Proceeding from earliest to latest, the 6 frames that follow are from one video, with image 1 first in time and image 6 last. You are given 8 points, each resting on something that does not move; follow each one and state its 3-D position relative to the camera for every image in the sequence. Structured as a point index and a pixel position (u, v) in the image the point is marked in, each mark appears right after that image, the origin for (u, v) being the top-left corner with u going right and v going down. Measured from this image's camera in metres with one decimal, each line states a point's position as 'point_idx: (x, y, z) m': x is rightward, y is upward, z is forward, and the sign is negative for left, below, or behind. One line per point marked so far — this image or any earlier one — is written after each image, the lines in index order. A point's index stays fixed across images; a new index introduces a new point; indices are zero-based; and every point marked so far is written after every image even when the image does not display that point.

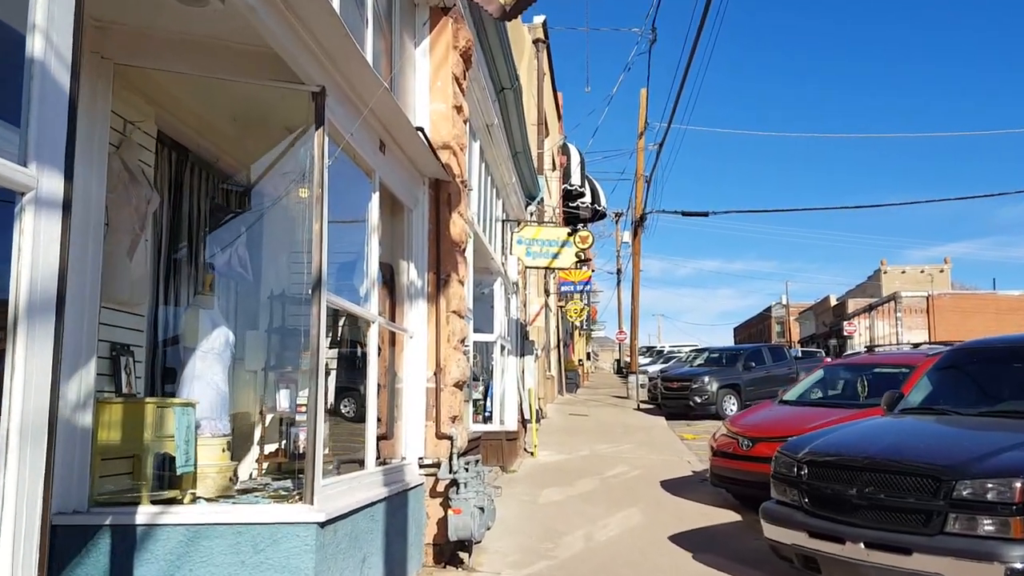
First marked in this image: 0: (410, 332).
0: (-0.8, -0.3, +6.4) m
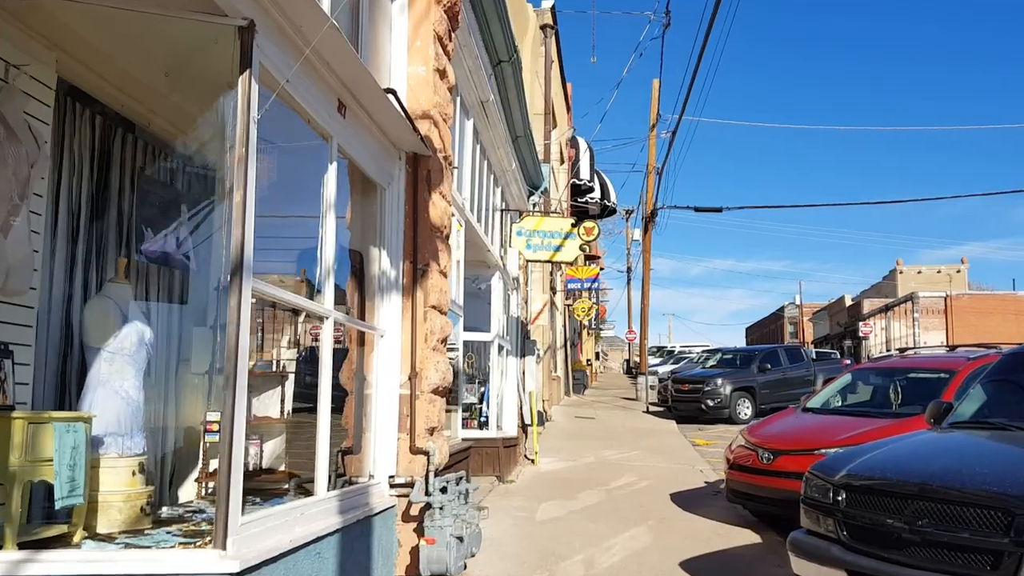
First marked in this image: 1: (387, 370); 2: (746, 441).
0: (-0.9, -0.3, +5.5) m
1: (-0.8, -0.5, +5.5) m
2: (+2.5, -1.6, +8.8) m
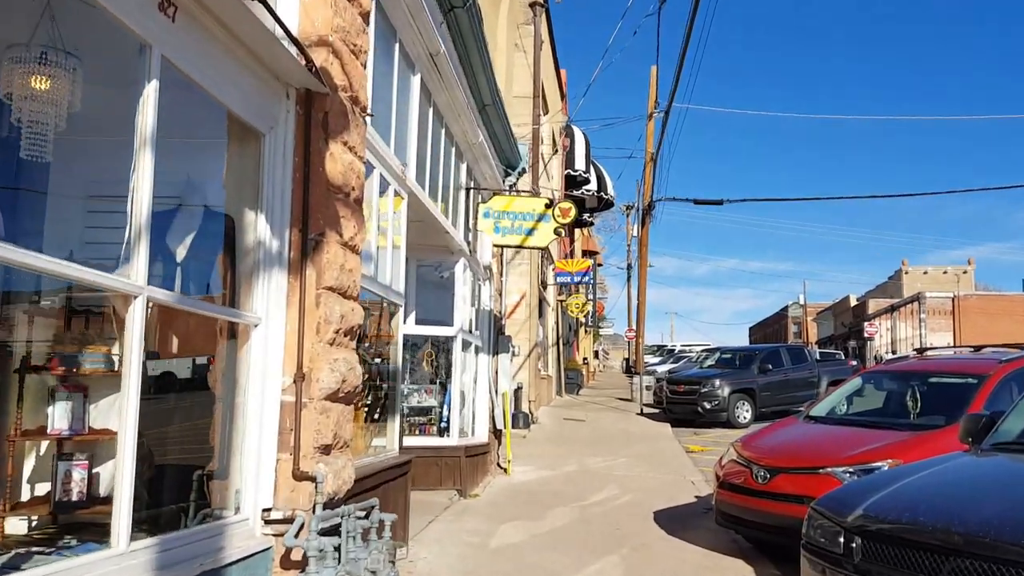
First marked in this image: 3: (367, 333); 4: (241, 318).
0: (-1.3, -0.2, +4.2) m
1: (-1.3, -0.4, +4.2) m
2: (+2.1, -1.5, +7.5) m
3: (-1.1, -0.4, +6.1) m
4: (-1.4, -0.2, +4.1) m
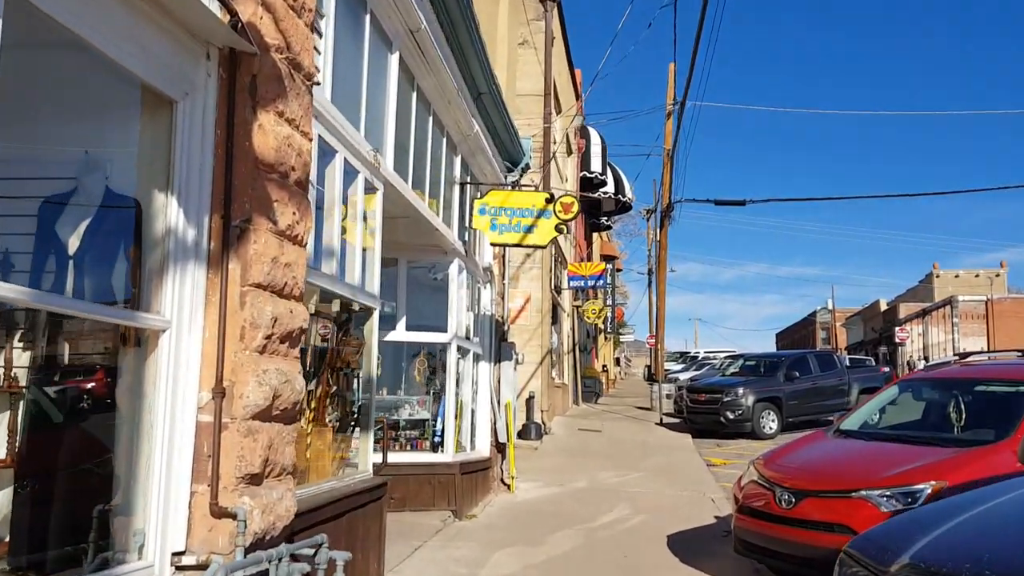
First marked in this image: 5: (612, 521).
0: (-1.5, -0.1, +3.5) m
1: (-1.4, -0.4, +3.5) m
2: (+2.0, -1.5, +6.7) m
3: (-1.2, -0.4, +5.3) m
4: (-1.5, -0.1, +3.4) m
5: (+1.1, -2.6, +9.2) m
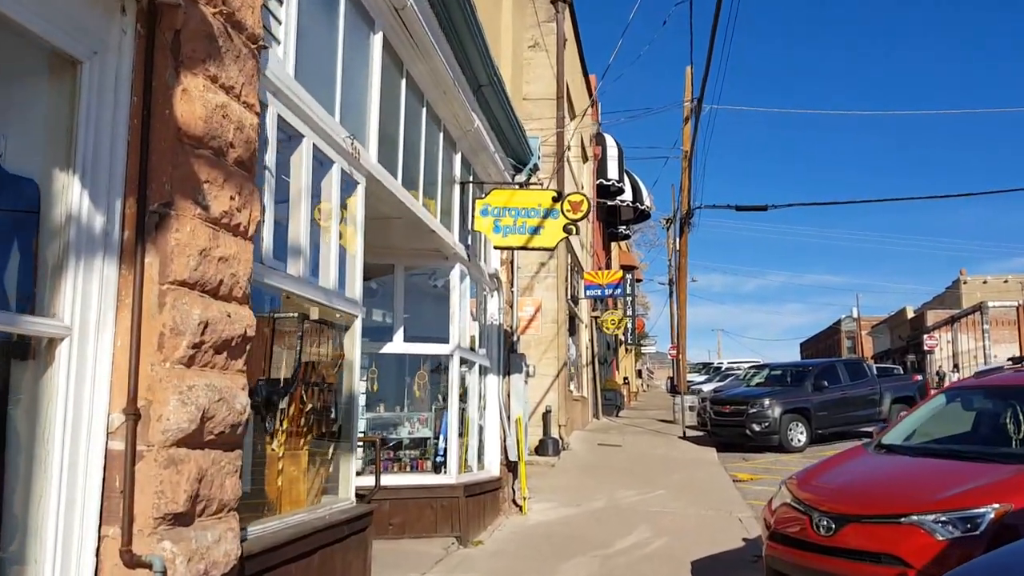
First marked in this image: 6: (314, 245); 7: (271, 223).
0: (-1.6, -0.1, +2.9) m
1: (-1.5, -0.4, +2.9) m
2: (+2.0, -1.5, +6.0) m
3: (-1.3, -0.4, +4.7) m
4: (-1.6, -0.1, +2.8) m
5: (+1.2, -2.6, +8.5) m
6: (-1.2, +0.3, +4.8) m
7: (-1.2, +0.3, +4.1) m
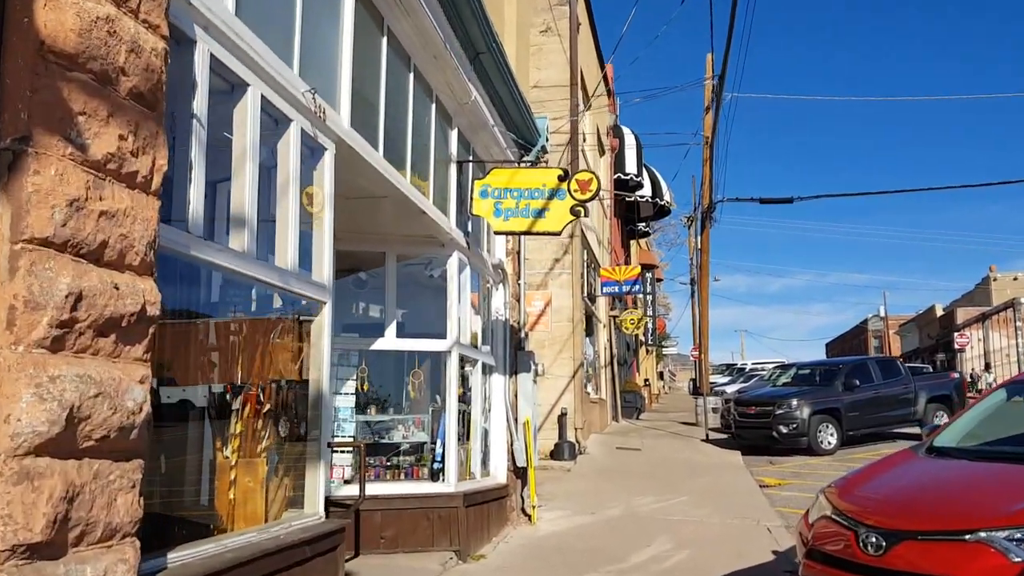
0: (-1.7, 0.0, +2.2) m
1: (-1.6, -0.3, +2.2) m
2: (+2.0, -1.4, +5.2) m
3: (-1.3, -0.3, +4.0) m
4: (-1.7, 0.0, +2.1) m
5: (+1.3, -2.5, +7.7) m
6: (-1.2, +0.4, +4.1) m
7: (-1.3, +0.4, +3.4) m
